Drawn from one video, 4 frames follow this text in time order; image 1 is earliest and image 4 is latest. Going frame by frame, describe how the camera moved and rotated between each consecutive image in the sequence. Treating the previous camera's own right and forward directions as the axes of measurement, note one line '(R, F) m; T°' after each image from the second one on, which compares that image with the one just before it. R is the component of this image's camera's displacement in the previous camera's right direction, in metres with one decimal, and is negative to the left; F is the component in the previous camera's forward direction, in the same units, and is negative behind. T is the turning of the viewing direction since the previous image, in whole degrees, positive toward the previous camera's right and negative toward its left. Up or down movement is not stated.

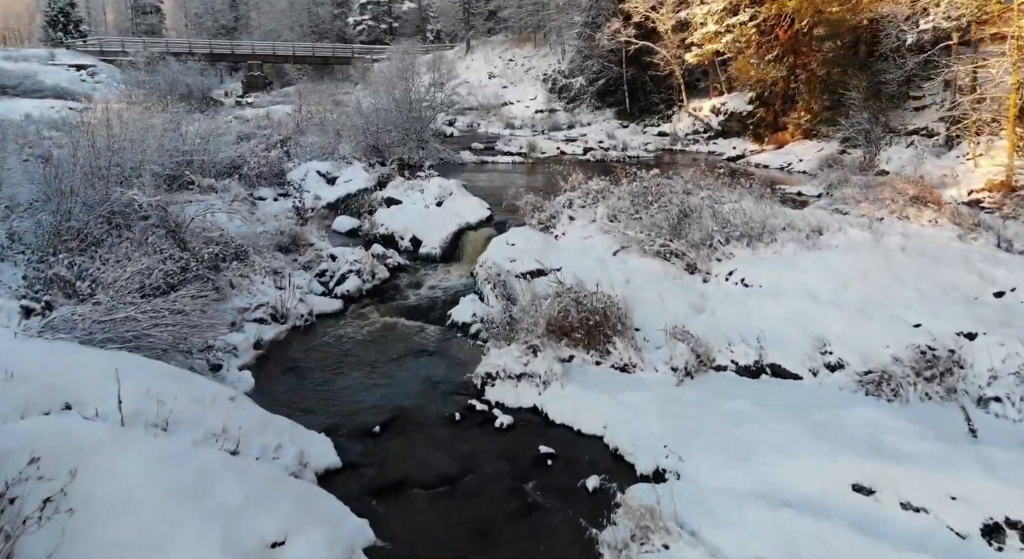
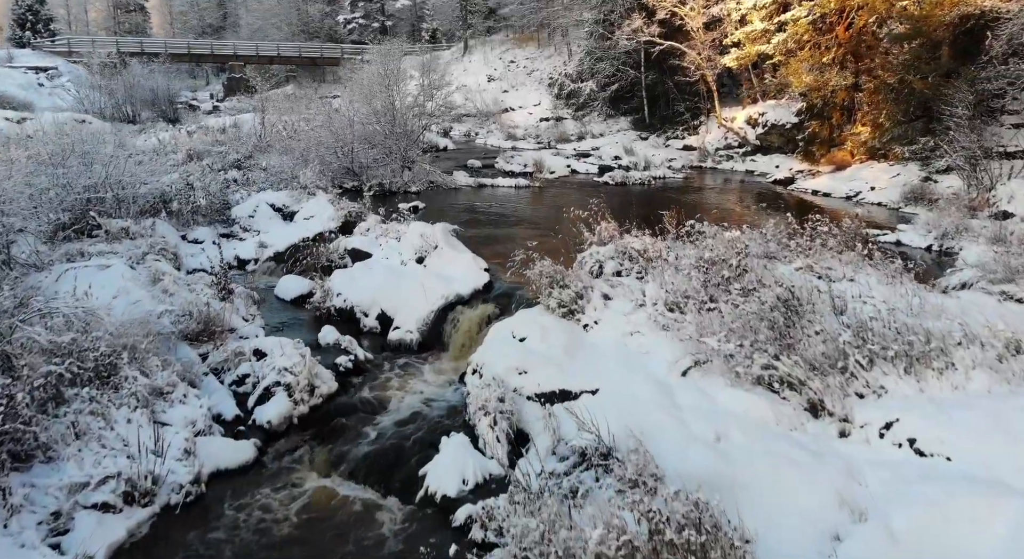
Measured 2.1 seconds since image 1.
(-0.1, +4.2) m; 0°
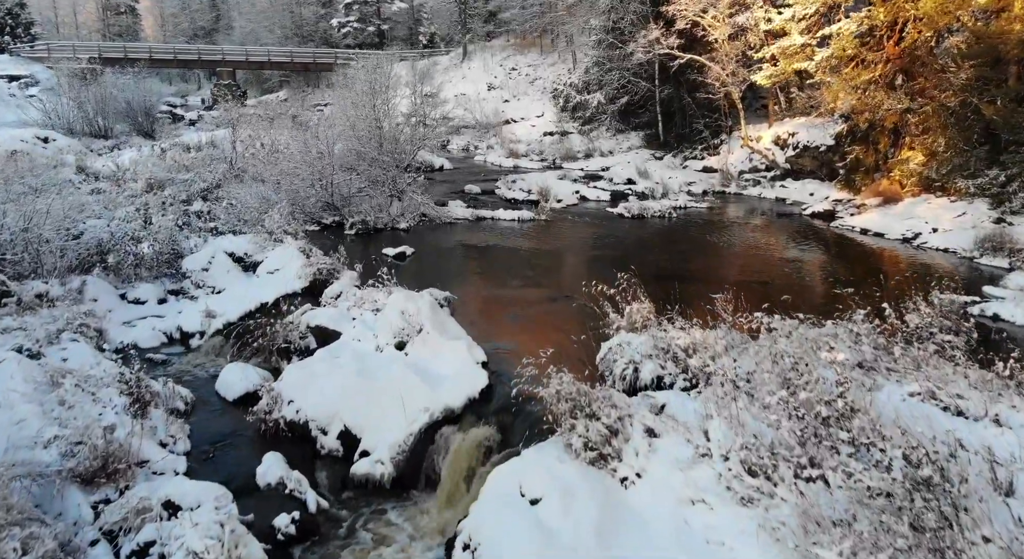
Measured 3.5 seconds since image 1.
(-0.1, +2.5) m; 0°
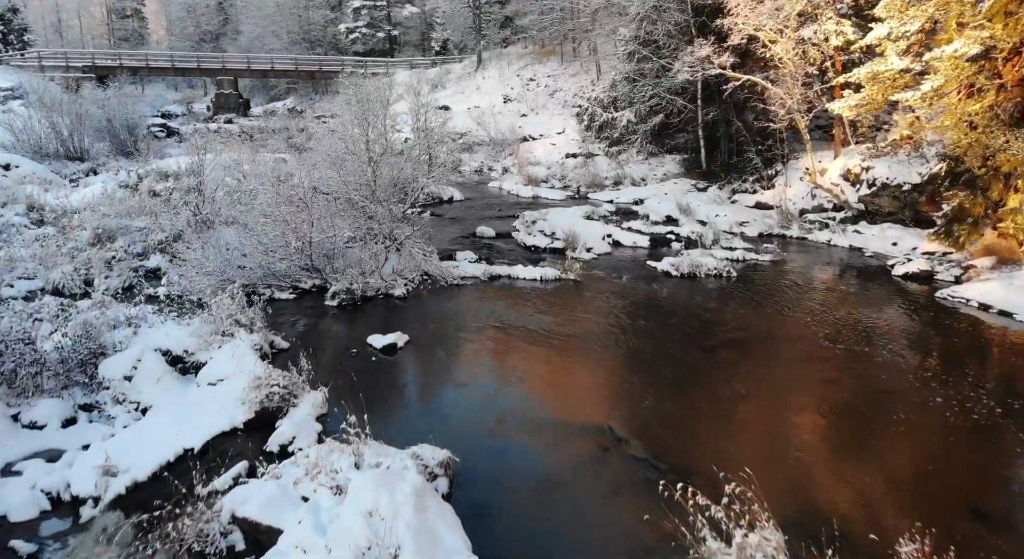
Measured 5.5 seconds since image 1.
(-0.2, +3.4) m; -1°
